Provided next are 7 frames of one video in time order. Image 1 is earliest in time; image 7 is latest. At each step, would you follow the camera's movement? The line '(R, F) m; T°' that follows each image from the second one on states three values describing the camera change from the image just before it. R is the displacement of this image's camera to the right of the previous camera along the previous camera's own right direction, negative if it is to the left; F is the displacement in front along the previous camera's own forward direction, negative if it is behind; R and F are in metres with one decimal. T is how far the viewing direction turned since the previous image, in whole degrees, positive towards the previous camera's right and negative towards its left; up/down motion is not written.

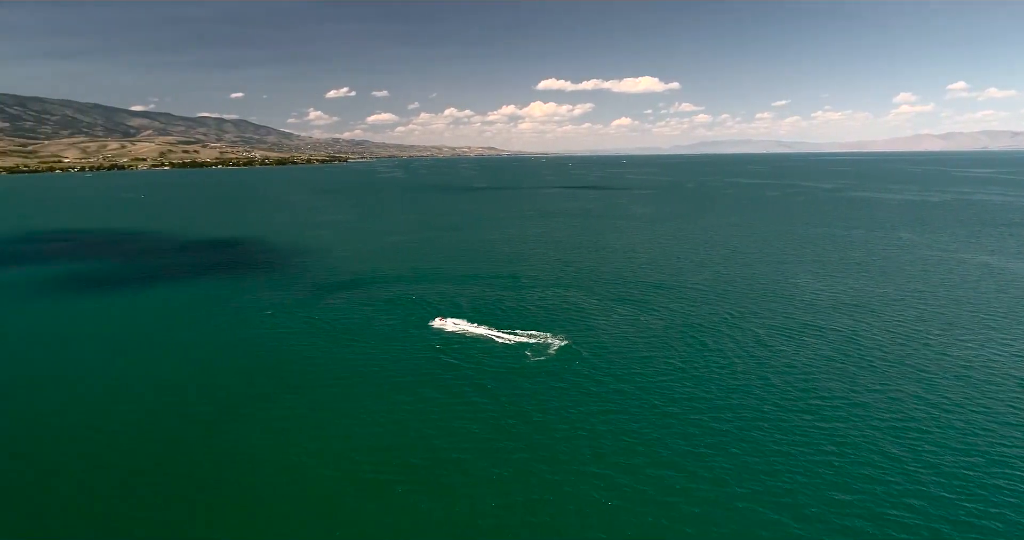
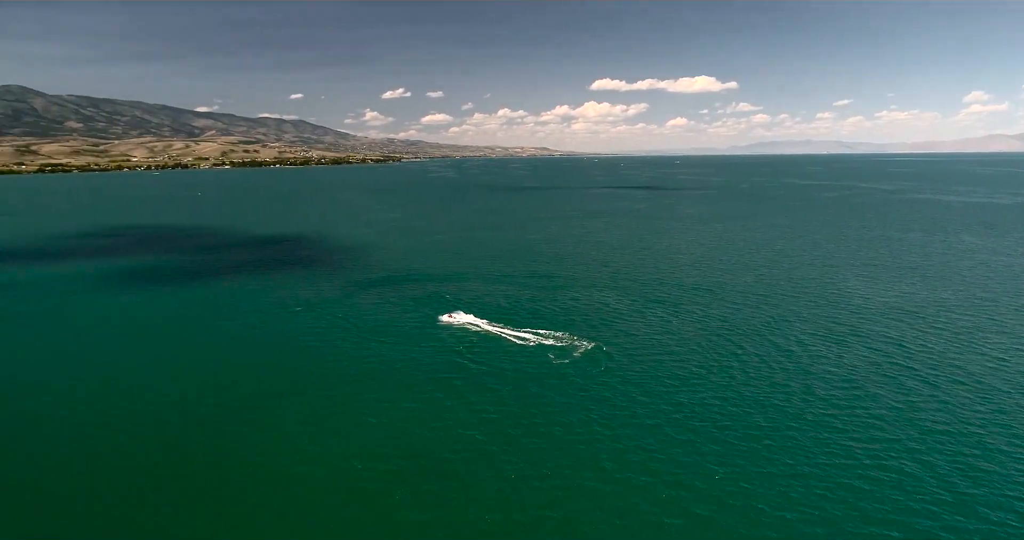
(+2.0, -0.5) m; -4°
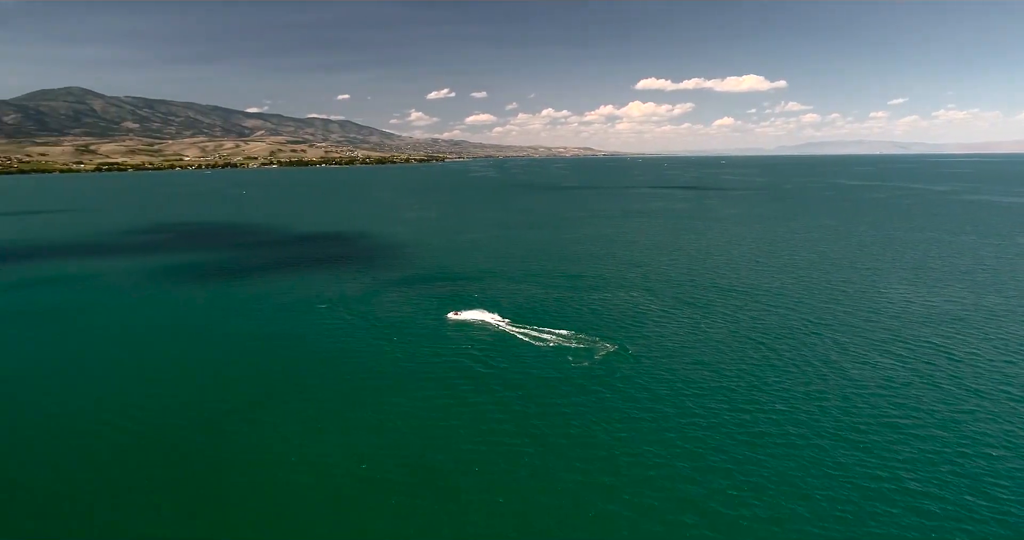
(+1.6, +1.3) m; -3°
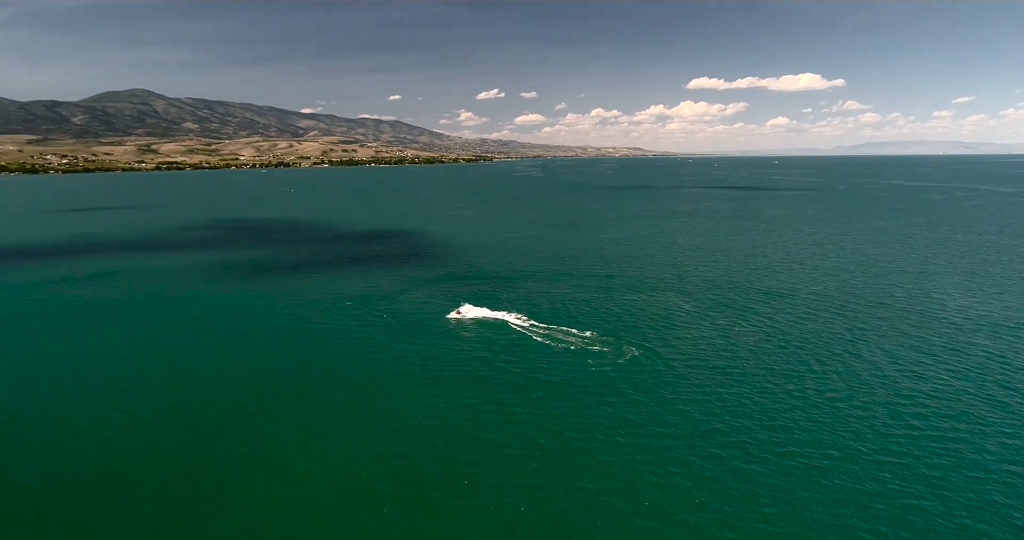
(+2.0, +1.9) m; -4°
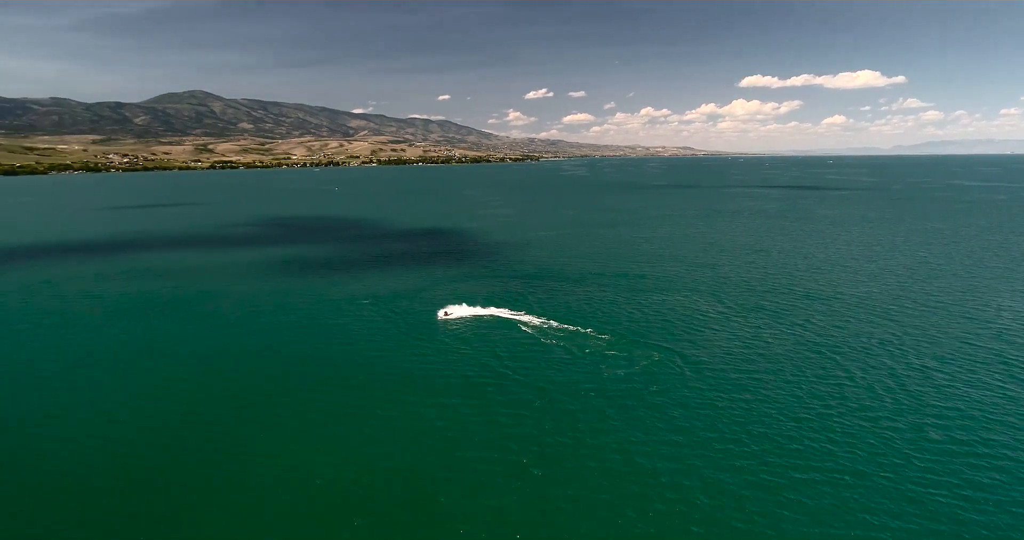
(+2.7, +2.4) m; -4°
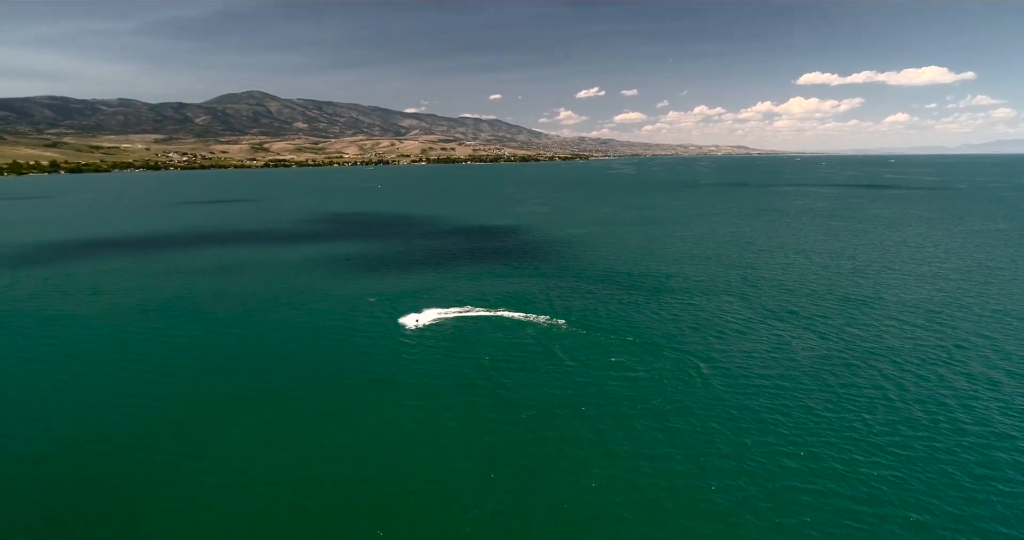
(+4.1, +3.6) m; -4°
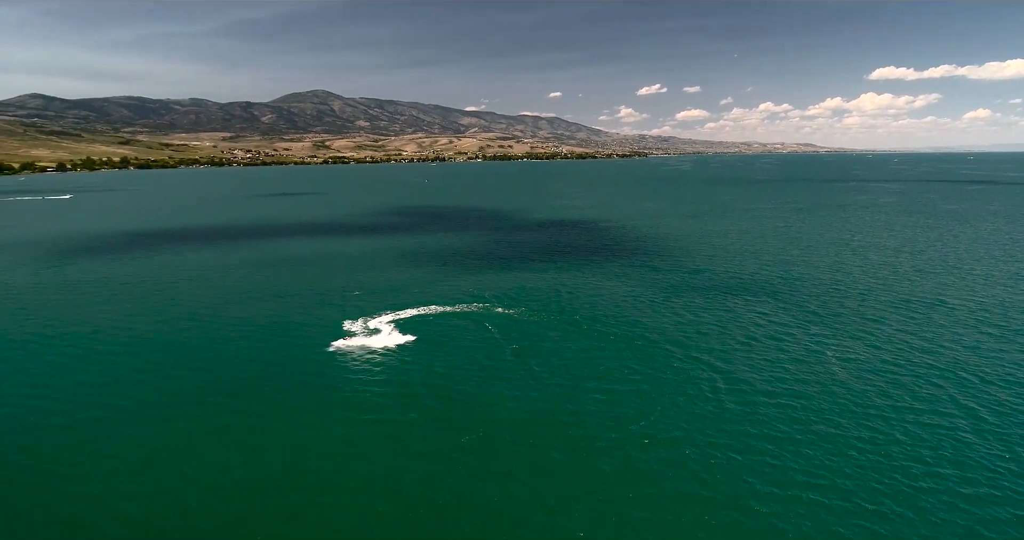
(+6.2, +5.3) m; -5°
